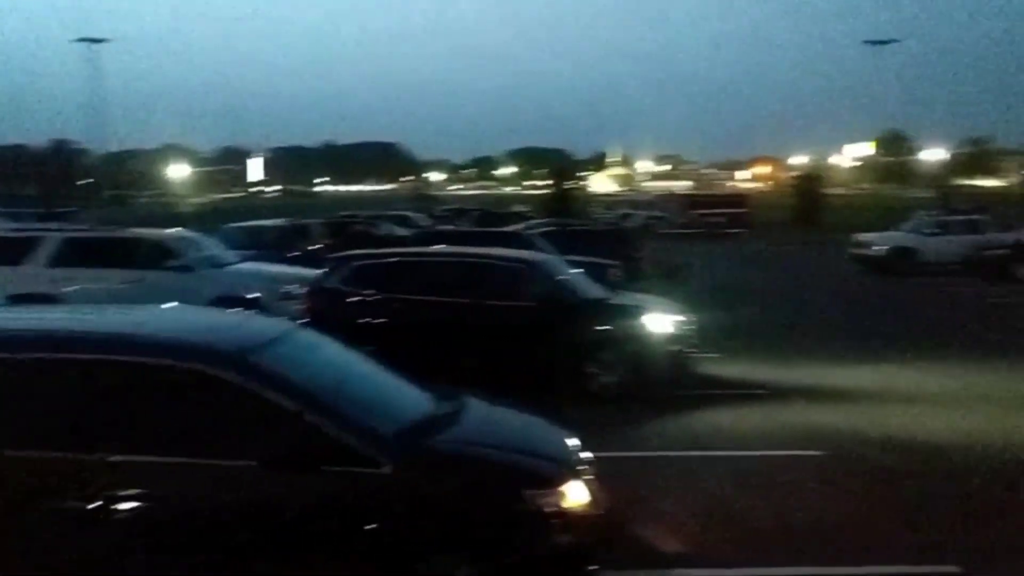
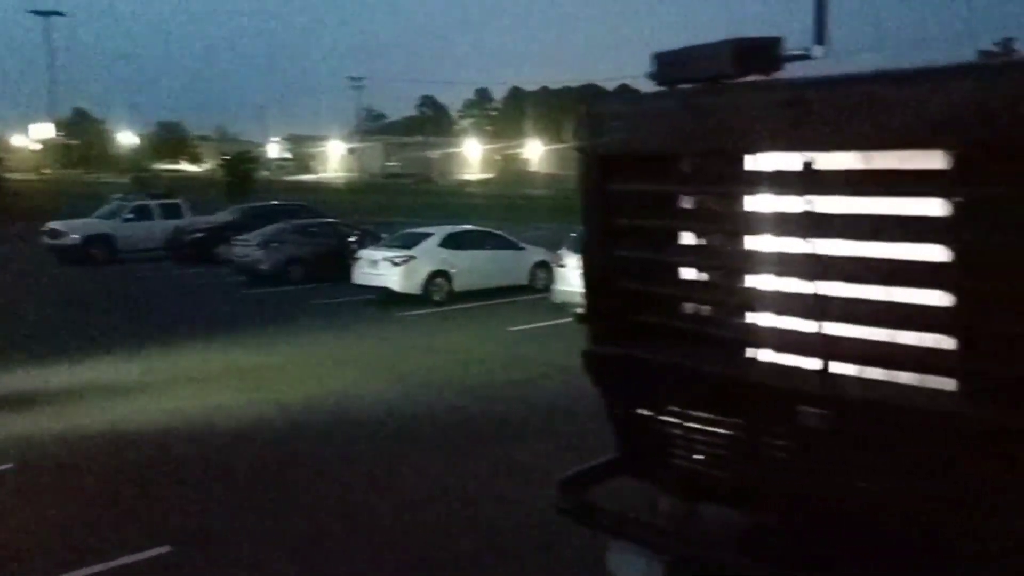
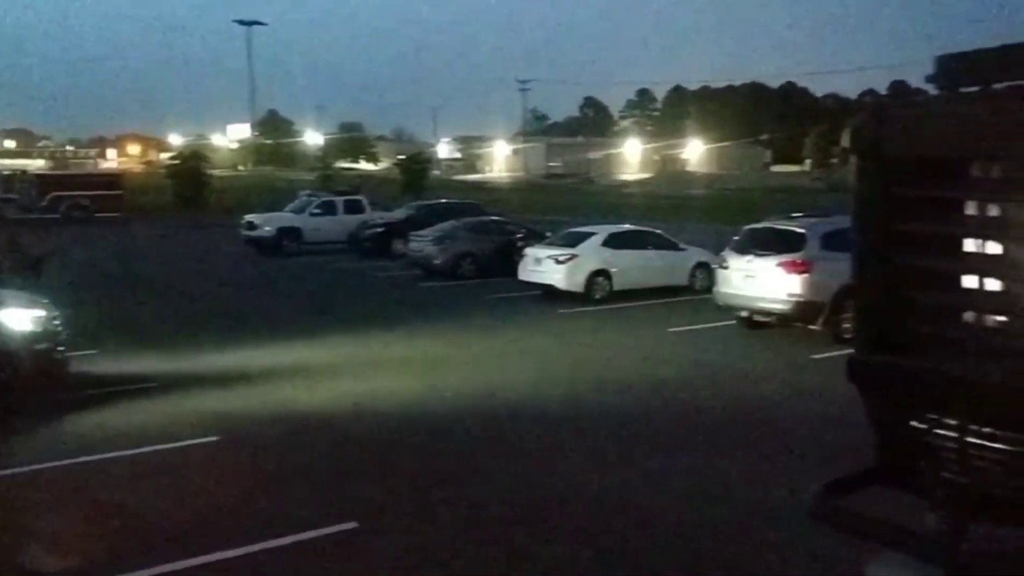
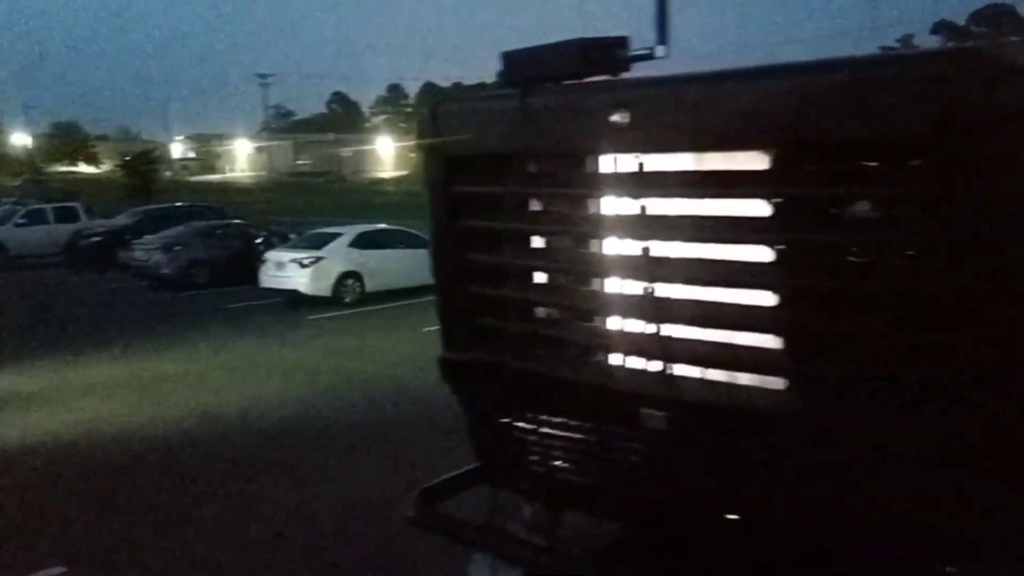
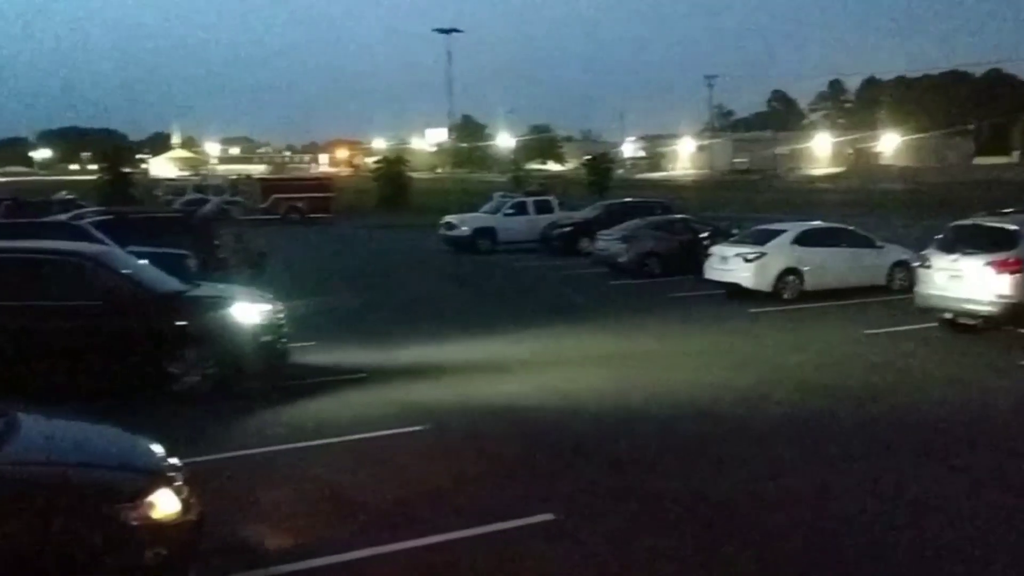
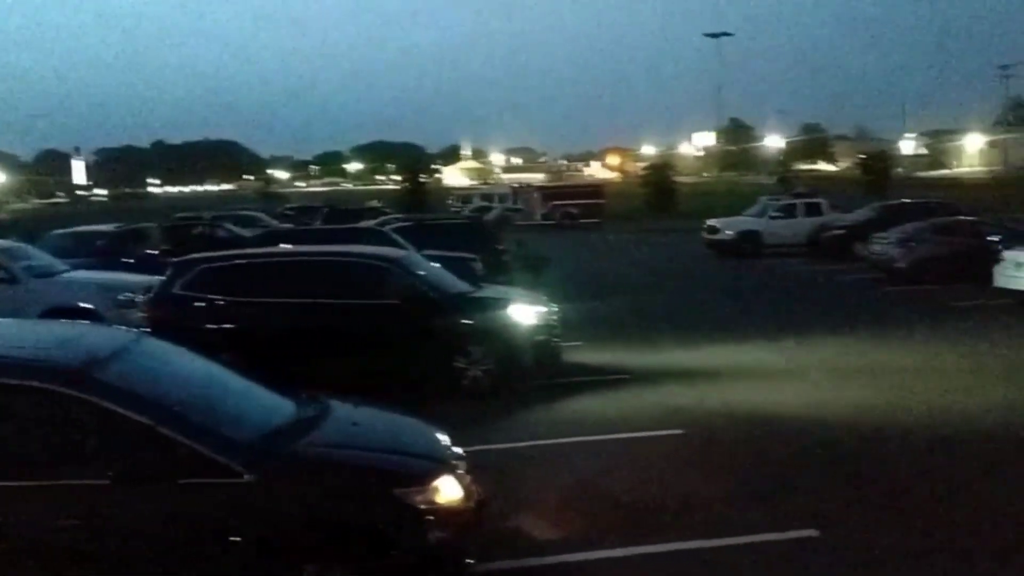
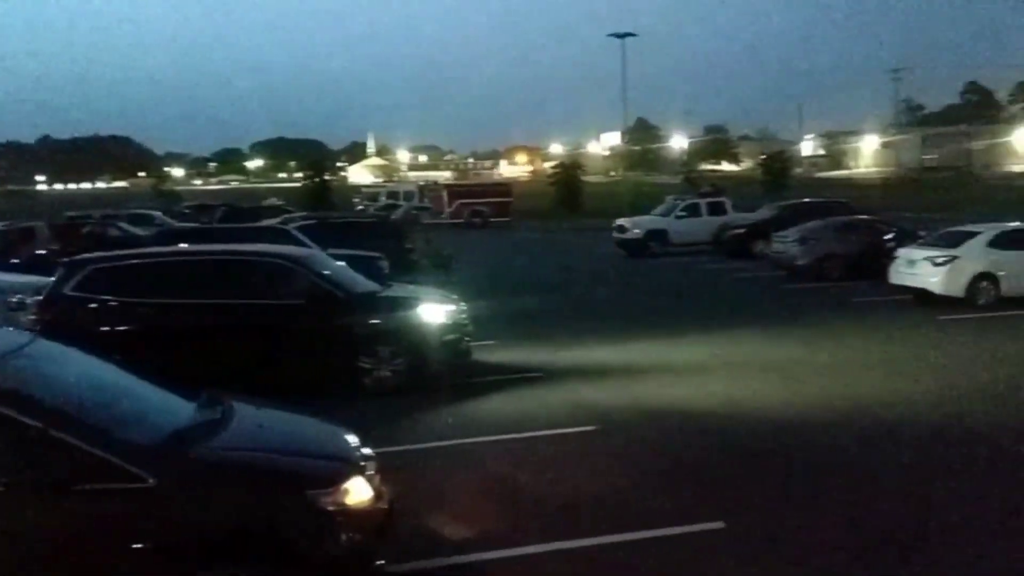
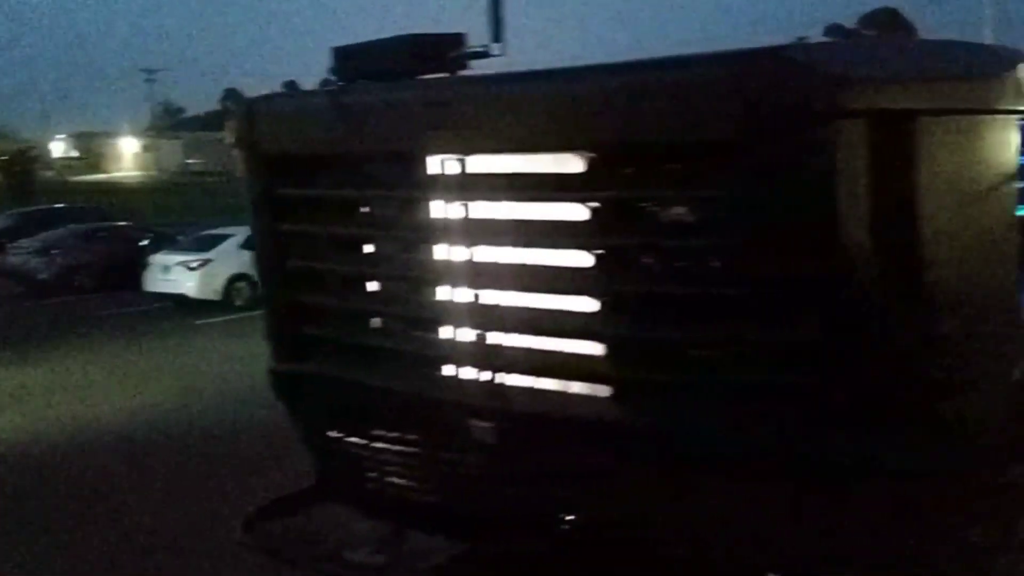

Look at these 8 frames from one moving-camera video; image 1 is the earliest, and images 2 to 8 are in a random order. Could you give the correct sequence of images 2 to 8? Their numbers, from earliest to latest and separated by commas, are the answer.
6, 7, 5, 3, 2, 4, 8
